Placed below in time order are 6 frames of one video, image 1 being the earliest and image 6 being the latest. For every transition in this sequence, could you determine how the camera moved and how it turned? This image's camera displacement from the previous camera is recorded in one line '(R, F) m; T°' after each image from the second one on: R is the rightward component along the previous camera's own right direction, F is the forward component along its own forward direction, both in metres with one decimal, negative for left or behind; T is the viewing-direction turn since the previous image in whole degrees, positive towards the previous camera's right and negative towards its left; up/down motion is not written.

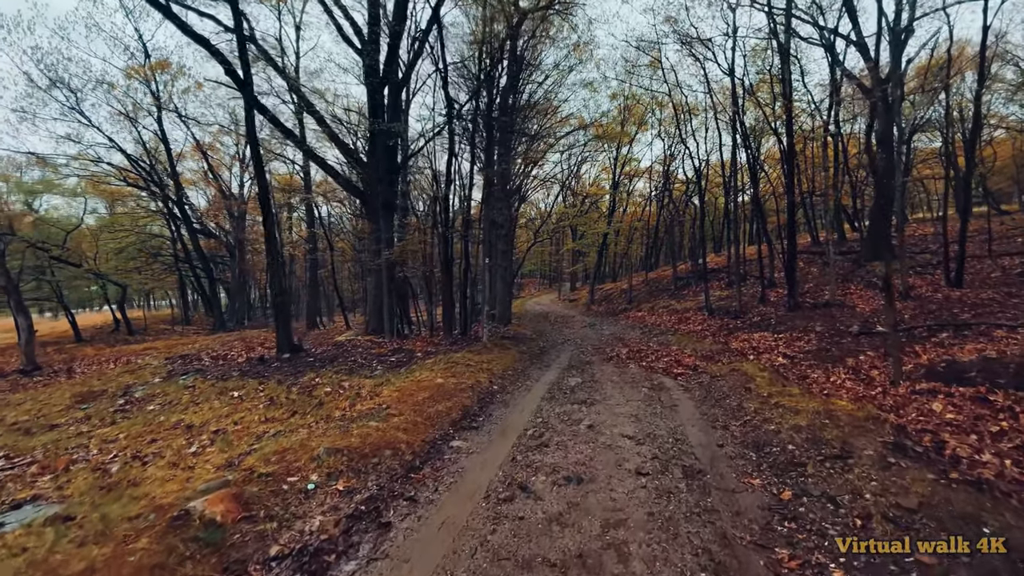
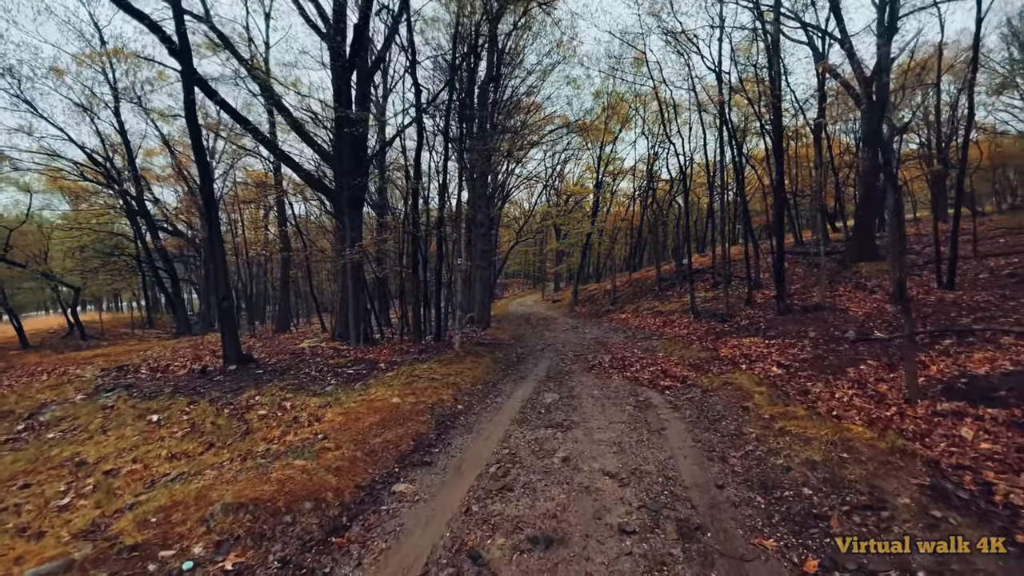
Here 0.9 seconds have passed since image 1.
(+0.3, +1.0) m; +2°
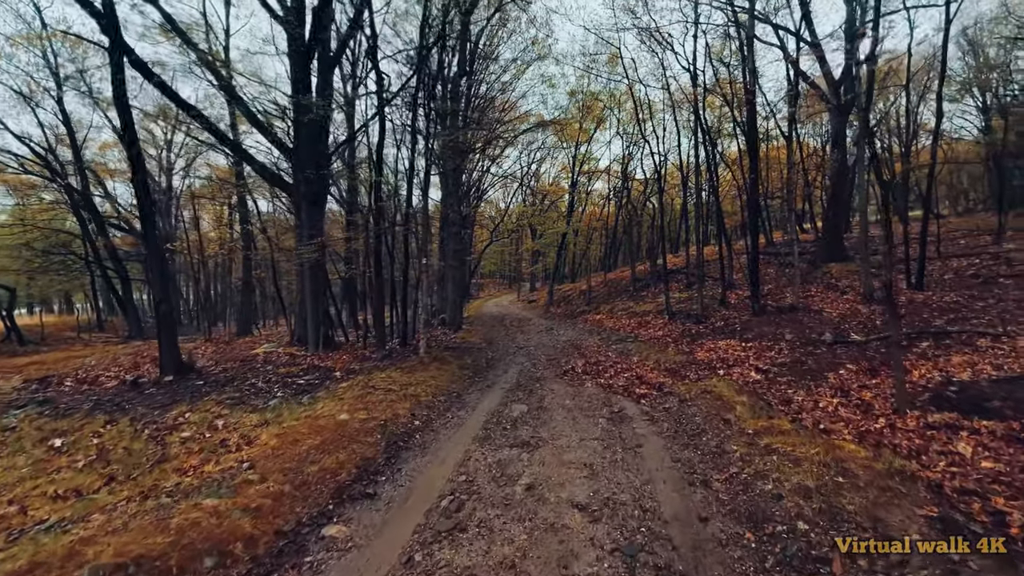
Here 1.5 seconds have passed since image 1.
(+0.2, +0.7) m; +3°
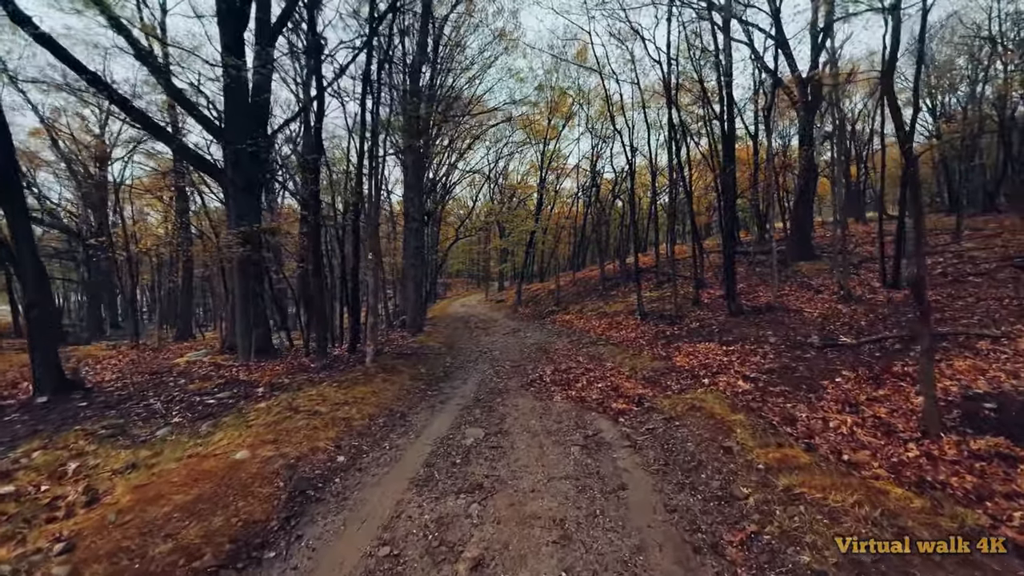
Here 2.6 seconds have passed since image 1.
(+0.2, +1.3) m; +4°
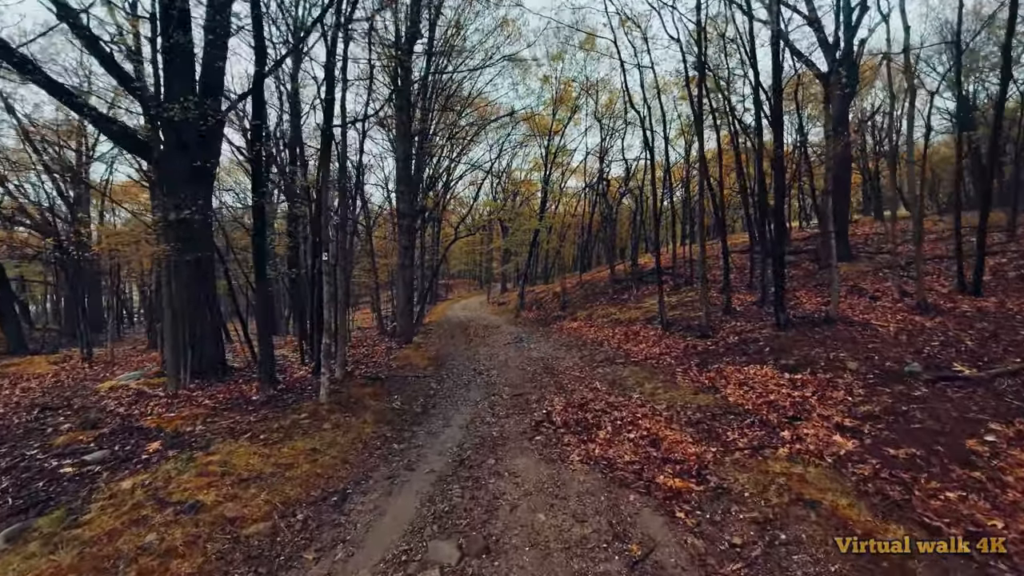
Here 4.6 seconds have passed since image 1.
(+0.1, +2.4) m; 0°
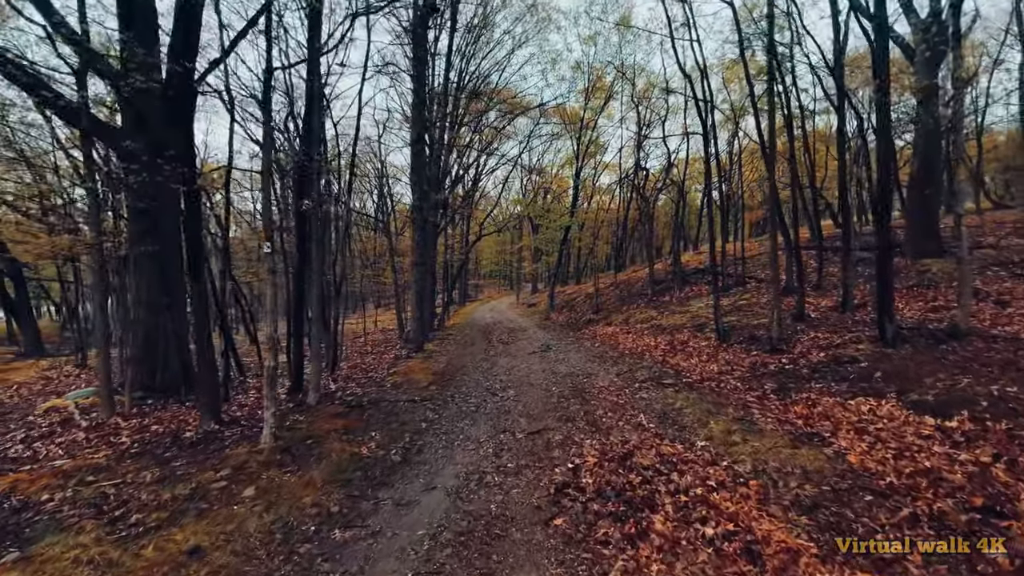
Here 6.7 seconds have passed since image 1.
(+0.2, +2.3) m; -4°
